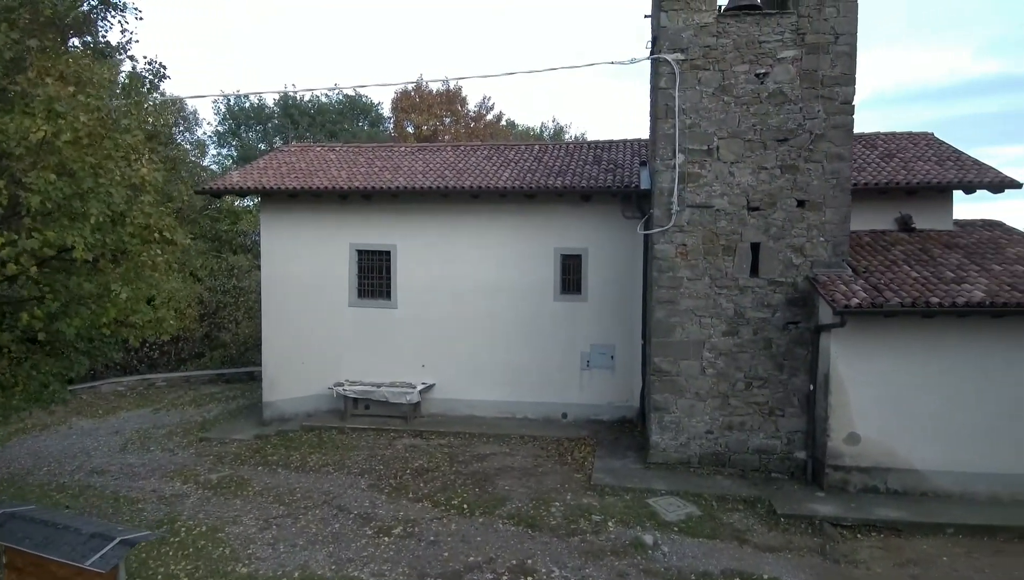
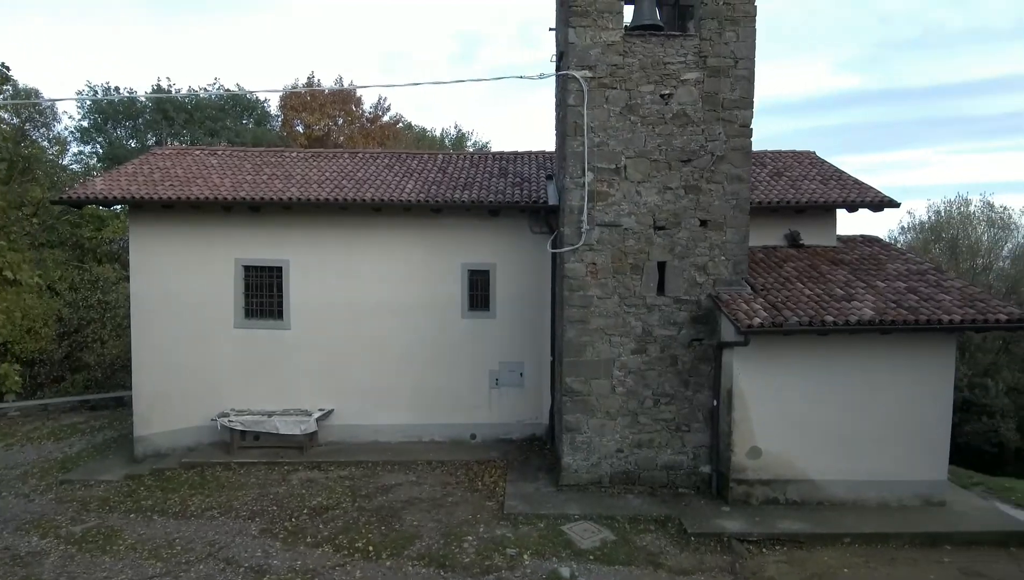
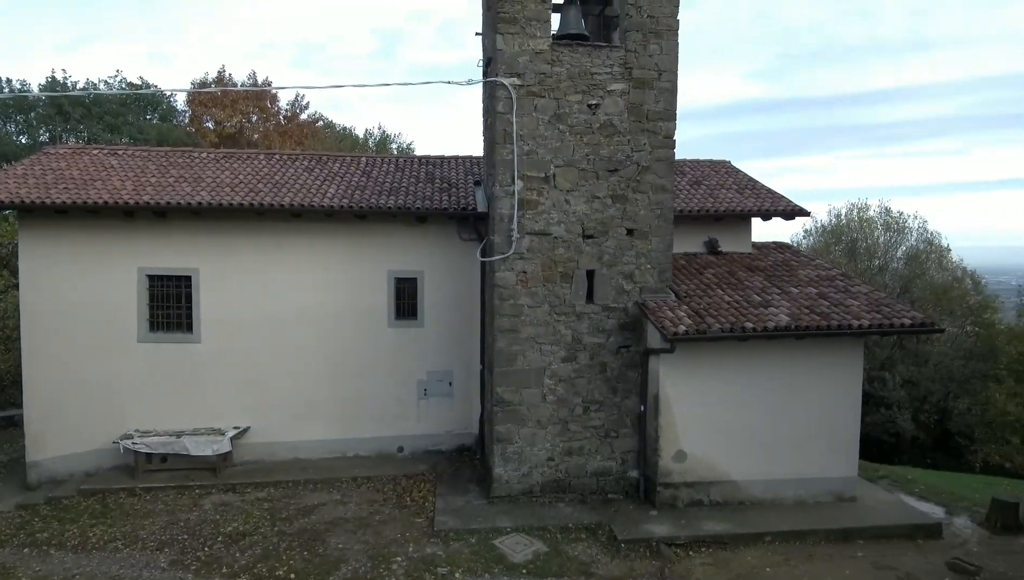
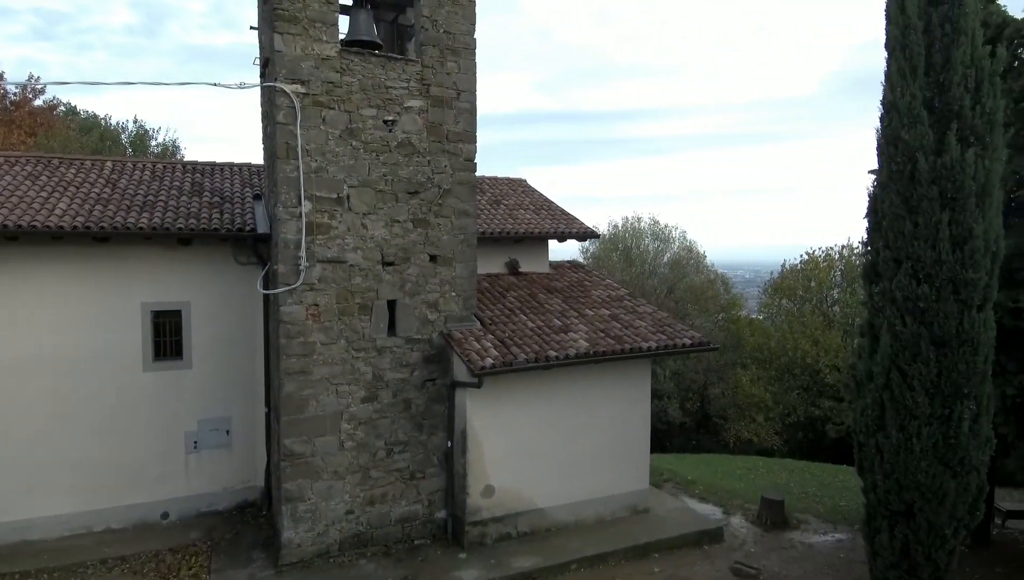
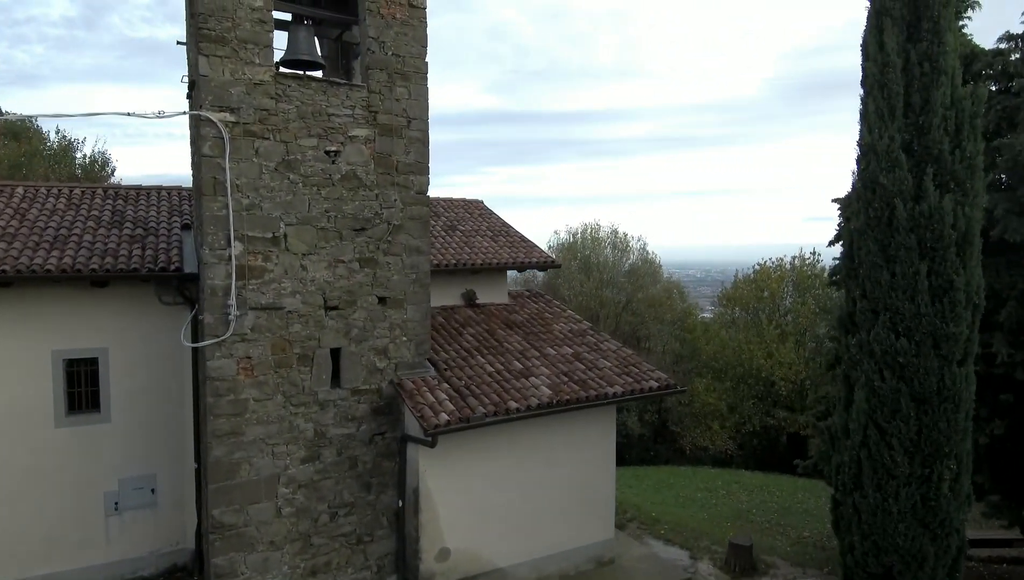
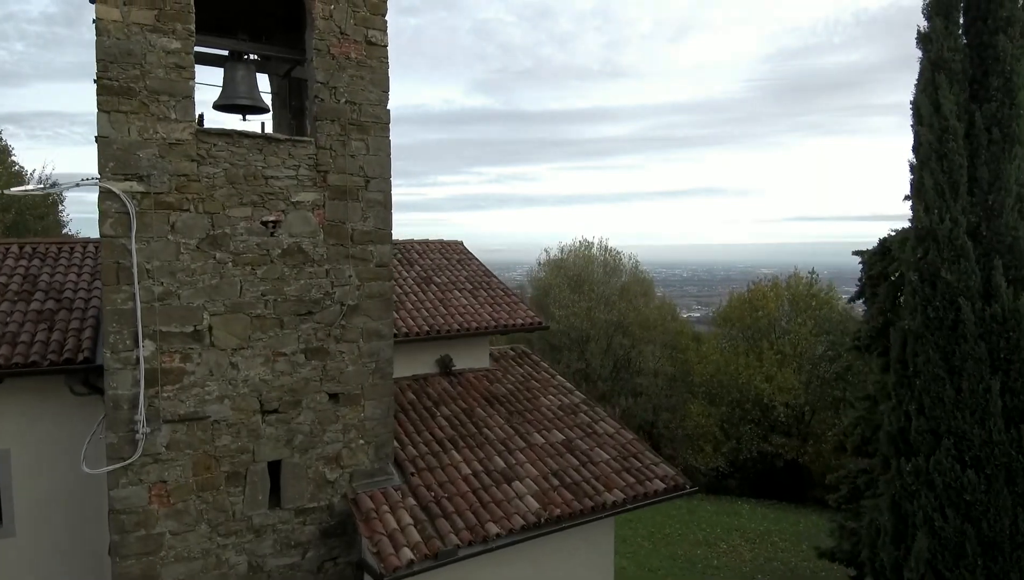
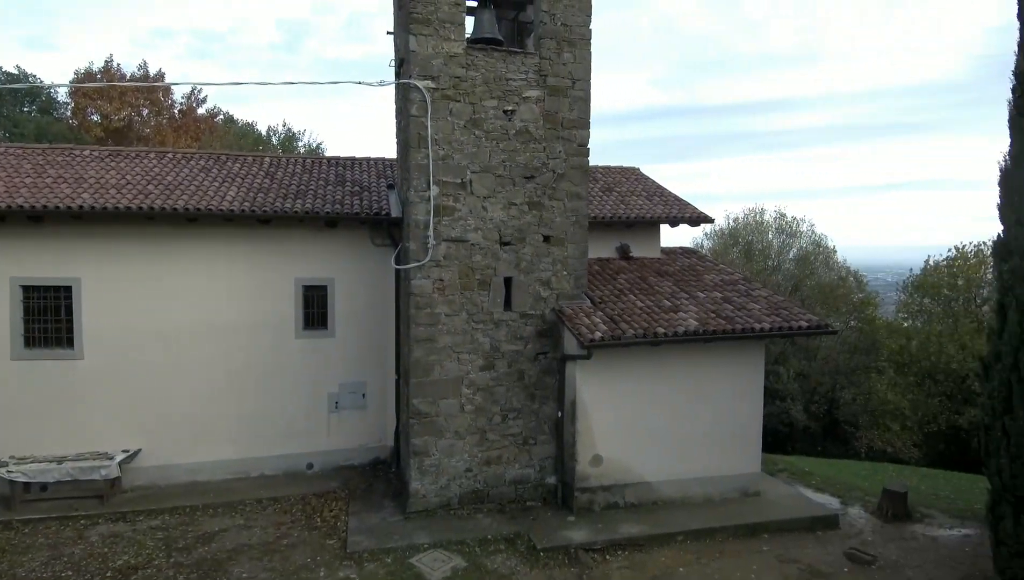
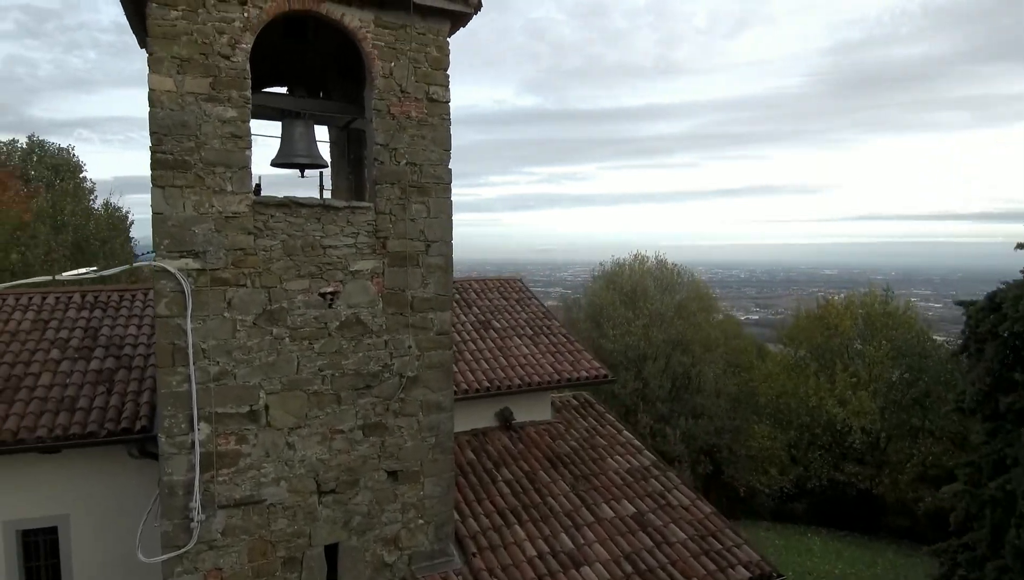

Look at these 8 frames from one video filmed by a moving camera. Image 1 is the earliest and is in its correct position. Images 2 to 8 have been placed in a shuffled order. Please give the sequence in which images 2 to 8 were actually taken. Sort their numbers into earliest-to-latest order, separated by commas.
2, 3, 7, 4, 5, 6, 8
